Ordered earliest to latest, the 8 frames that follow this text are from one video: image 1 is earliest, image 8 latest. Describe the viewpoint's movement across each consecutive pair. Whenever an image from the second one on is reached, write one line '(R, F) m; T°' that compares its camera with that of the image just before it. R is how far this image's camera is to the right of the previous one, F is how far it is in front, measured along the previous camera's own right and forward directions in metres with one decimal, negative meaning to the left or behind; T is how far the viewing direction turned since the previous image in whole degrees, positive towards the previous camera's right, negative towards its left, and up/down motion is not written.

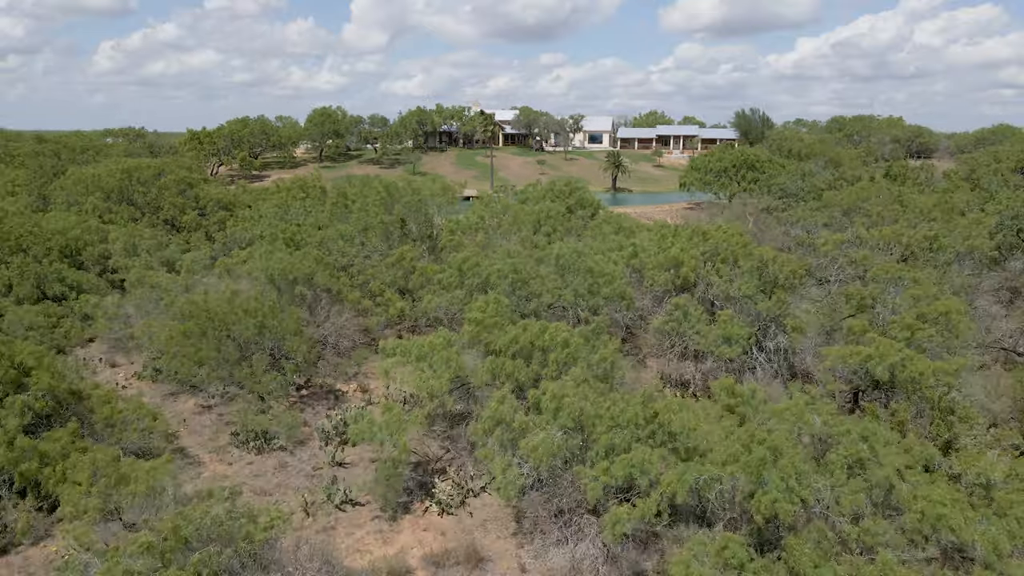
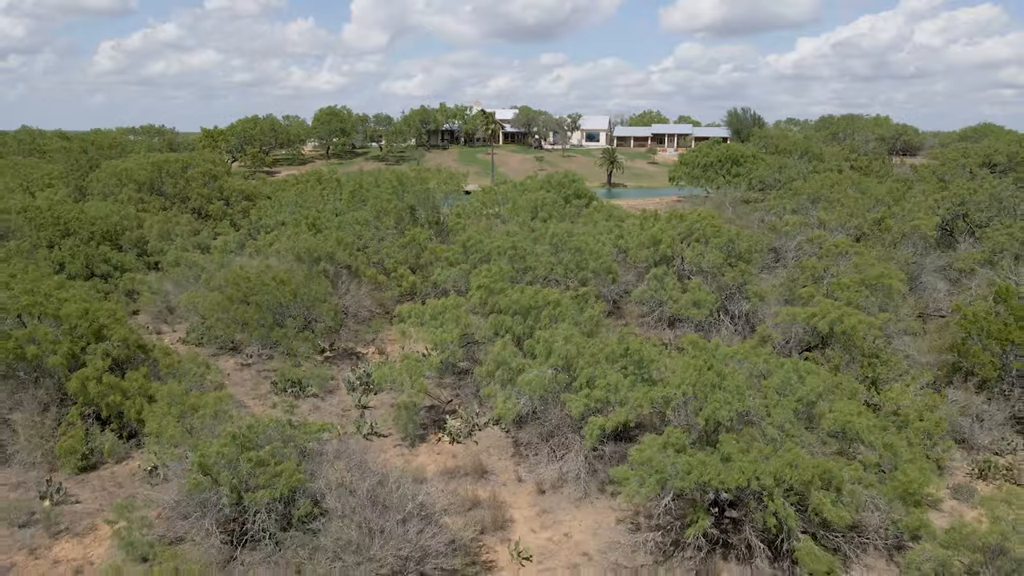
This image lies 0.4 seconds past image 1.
(0.0, -2.5) m; 0°
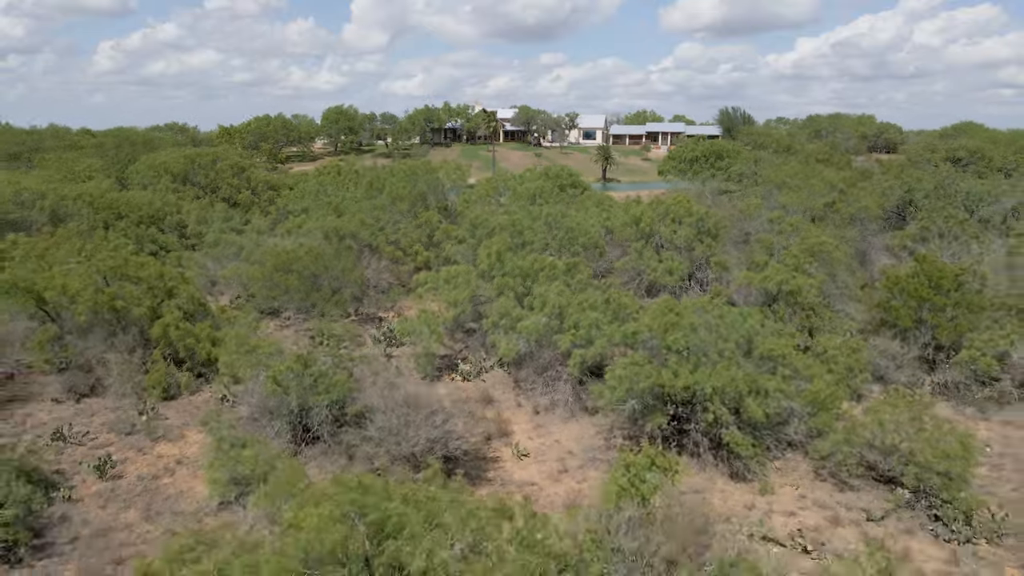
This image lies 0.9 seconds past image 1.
(0.0, -3.1) m; 0°
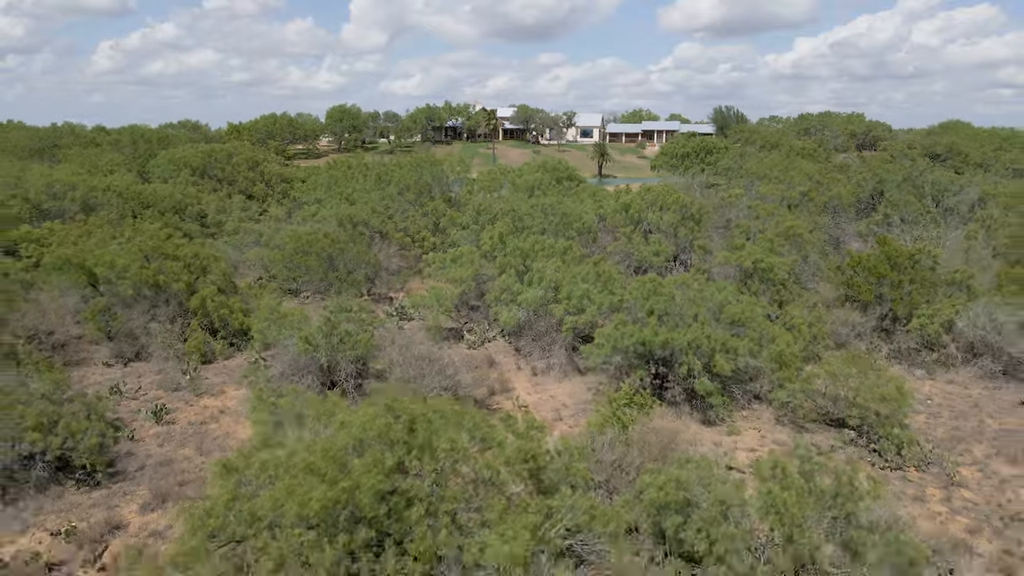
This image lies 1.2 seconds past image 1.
(0.0, -2.0) m; 0°
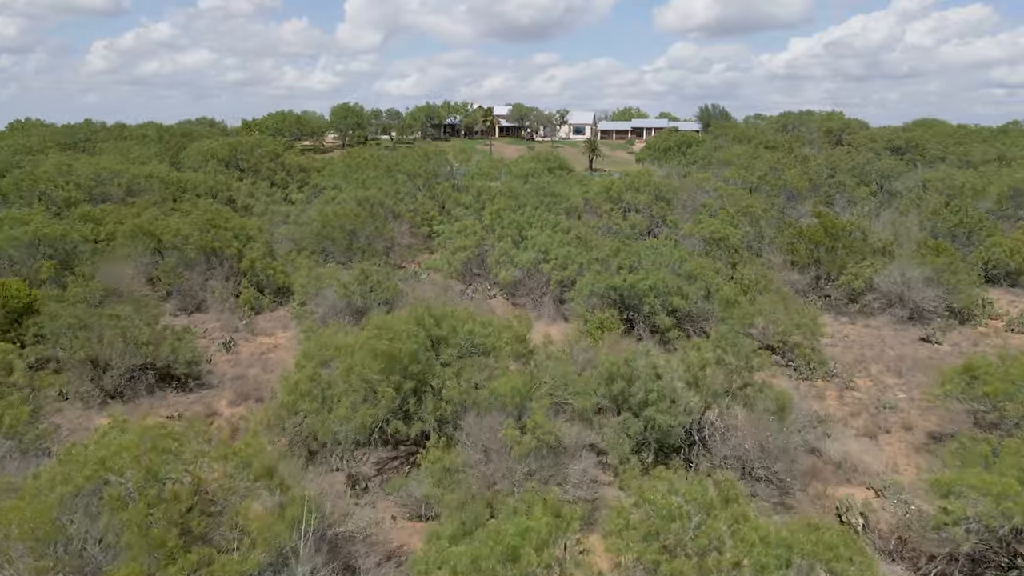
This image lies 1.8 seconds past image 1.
(-0.1, -3.9) m; 0°
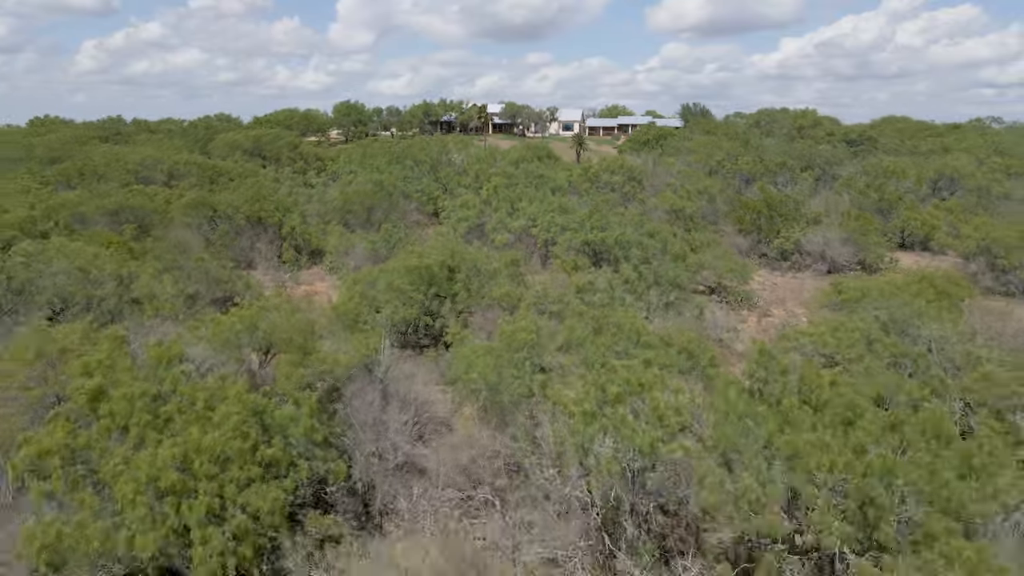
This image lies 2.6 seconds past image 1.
(-0.1, -4.9) m; +1°
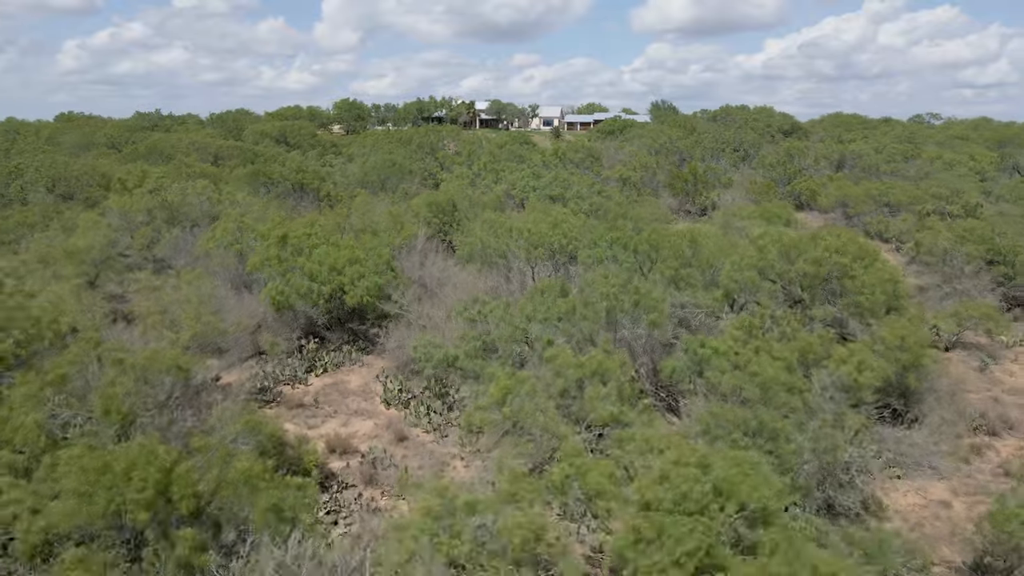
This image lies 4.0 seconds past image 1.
(+0.1, -8.5) m; +1°
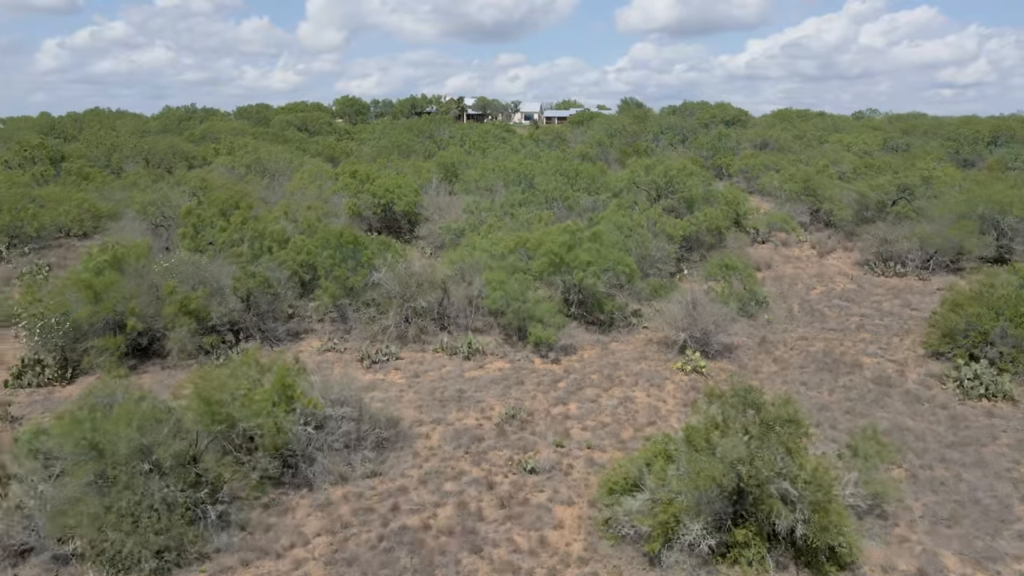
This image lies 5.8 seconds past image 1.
(+0.1, -10.5) m; +1°
